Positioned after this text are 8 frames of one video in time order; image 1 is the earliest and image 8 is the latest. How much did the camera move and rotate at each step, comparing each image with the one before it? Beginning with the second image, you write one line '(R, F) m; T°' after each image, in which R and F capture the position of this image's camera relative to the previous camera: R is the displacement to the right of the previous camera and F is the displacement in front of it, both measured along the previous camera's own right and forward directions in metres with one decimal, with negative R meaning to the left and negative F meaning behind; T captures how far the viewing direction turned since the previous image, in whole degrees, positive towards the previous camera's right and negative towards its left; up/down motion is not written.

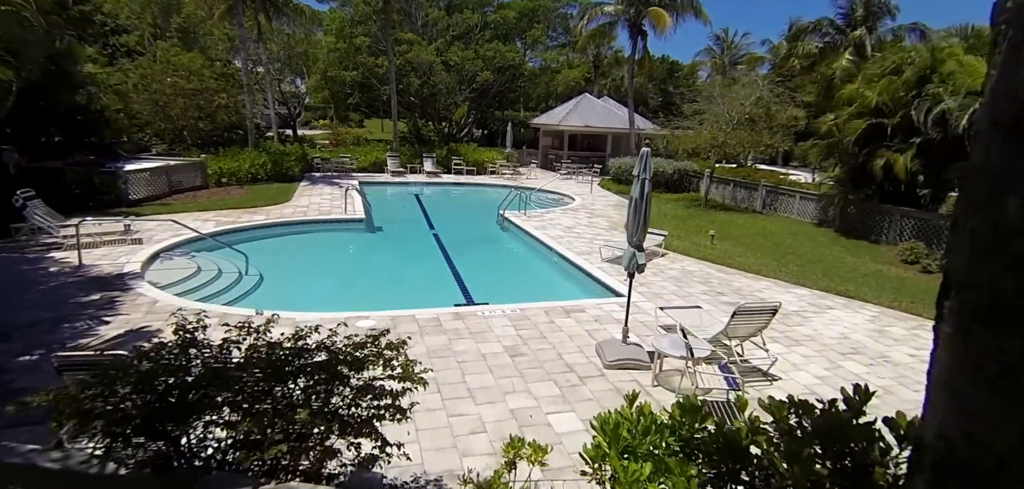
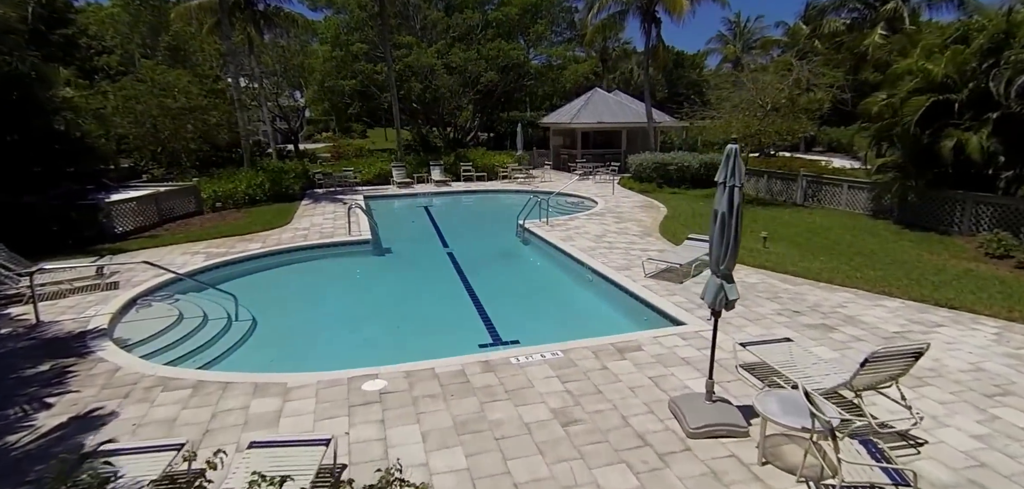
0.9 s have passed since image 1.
(-0.3, +1.3) m; -1°
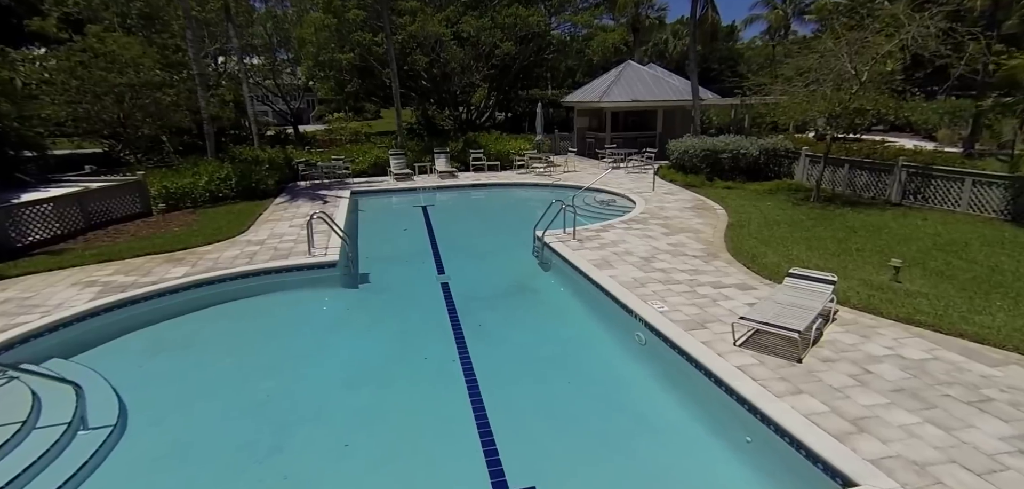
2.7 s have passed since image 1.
(+0.1, +3.0) m; -2°
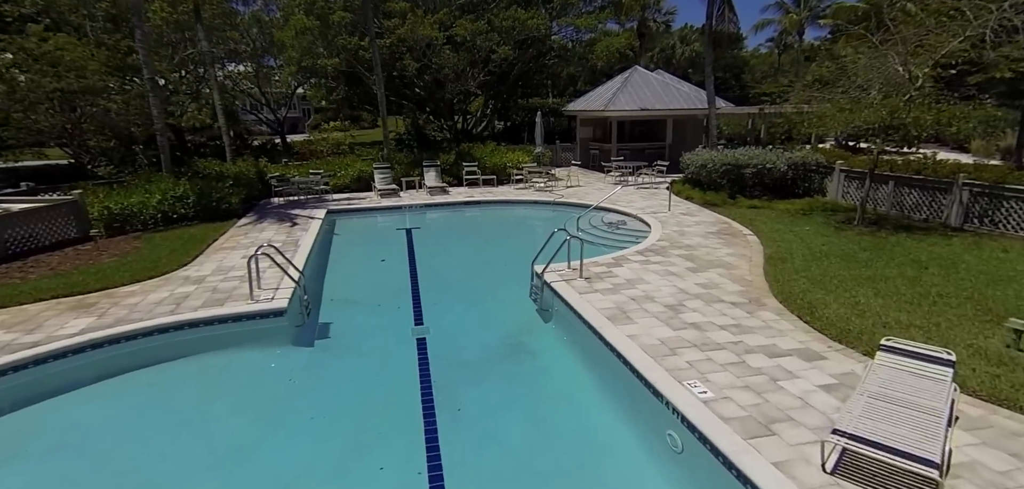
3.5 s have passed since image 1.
(+0.1, +1.7) m; 0°
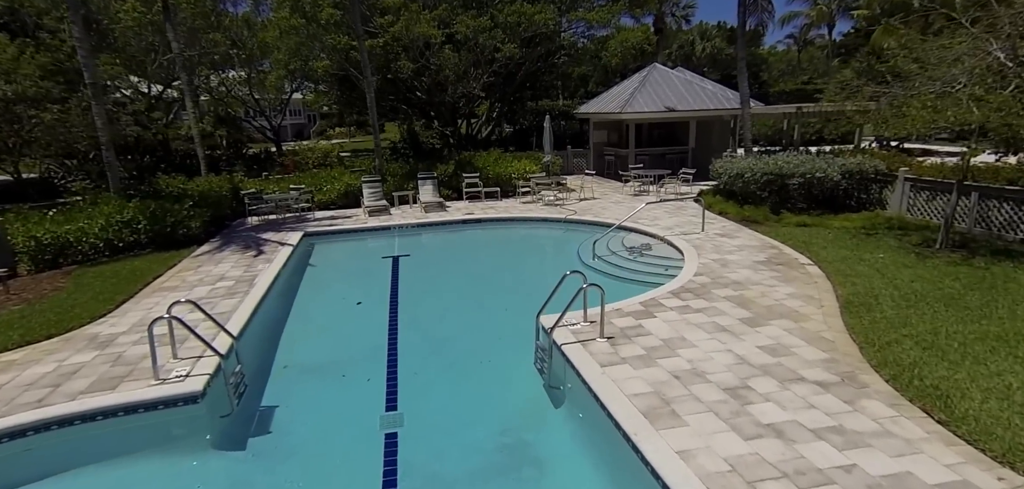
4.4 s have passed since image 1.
(+0.2, +1.9) m; -1°
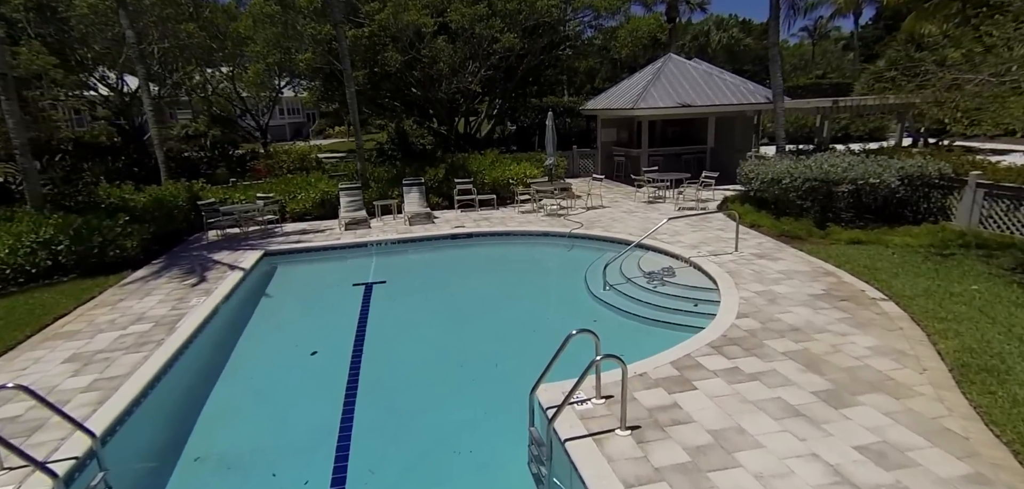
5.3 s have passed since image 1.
(+0.2, +1.8) m; -1°
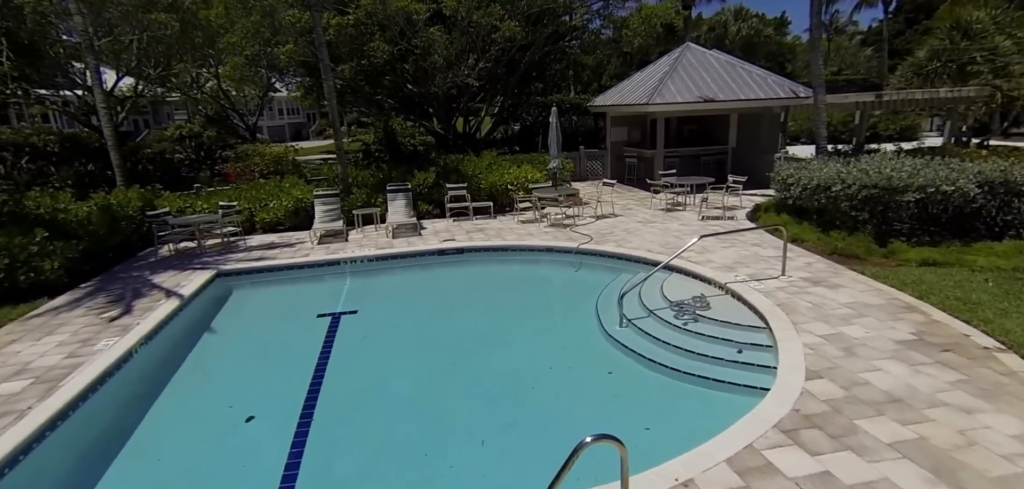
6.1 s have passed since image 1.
(+0.2, +1.6) m; -1°
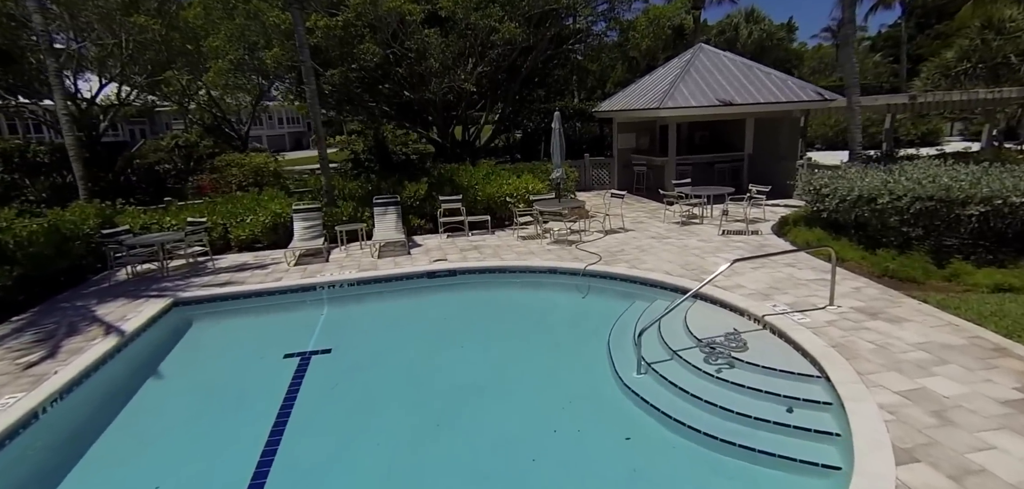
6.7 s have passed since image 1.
(+0.1, +1.1) m; 0°
